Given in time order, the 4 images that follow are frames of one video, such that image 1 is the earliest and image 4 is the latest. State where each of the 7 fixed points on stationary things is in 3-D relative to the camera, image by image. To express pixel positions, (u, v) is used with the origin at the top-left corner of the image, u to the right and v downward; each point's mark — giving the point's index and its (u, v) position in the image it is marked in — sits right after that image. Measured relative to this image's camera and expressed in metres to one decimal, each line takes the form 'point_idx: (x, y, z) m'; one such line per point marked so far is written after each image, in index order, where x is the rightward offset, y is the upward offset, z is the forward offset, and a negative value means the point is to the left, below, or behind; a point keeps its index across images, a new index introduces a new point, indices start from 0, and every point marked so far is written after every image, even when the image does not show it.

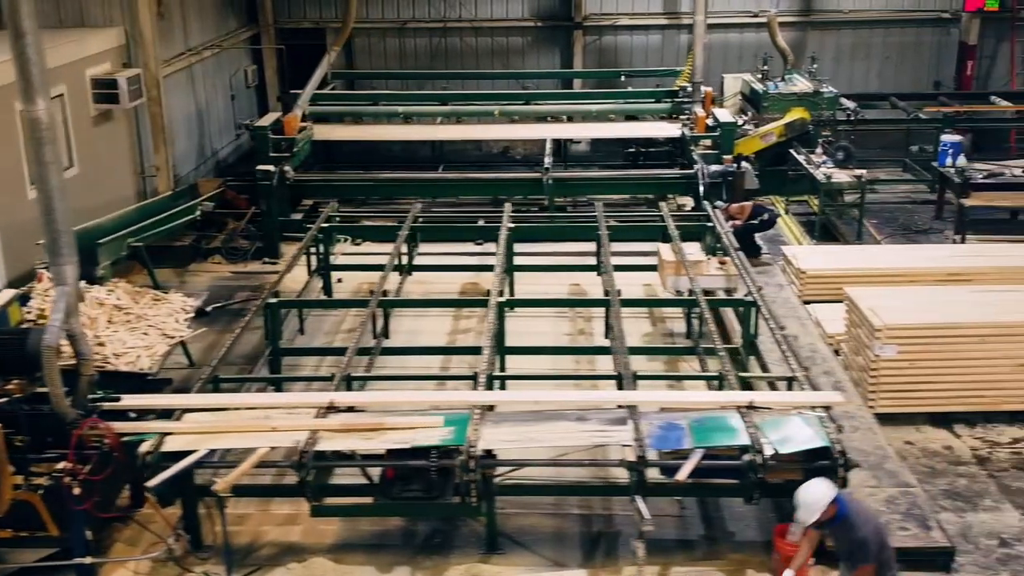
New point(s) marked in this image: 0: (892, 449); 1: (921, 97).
0: (+1.5, -0.6, +6.7) m
1: (+3.8, +1.8, +15.4) m
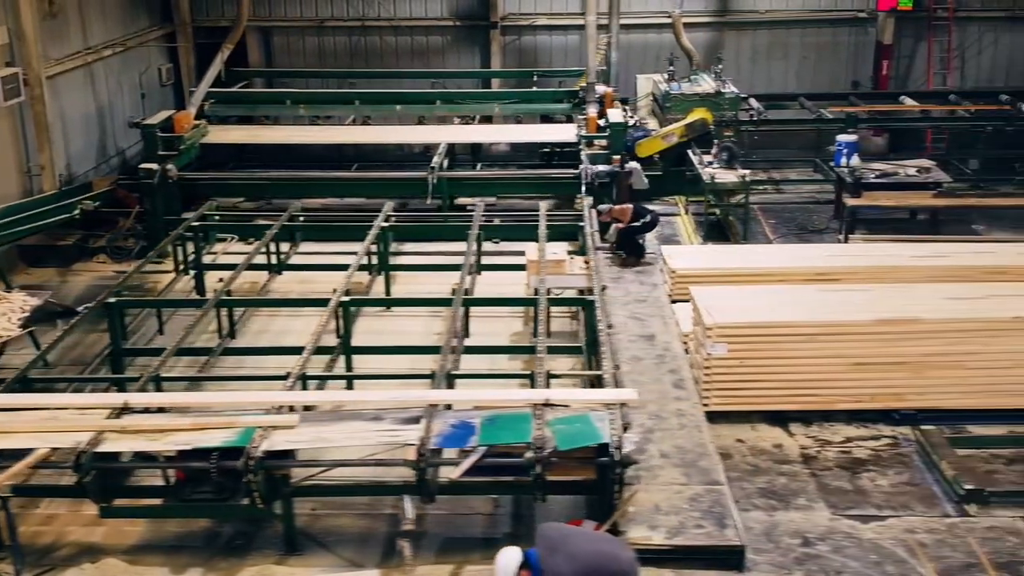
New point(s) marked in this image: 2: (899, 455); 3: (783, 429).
0: (+0.8, -0.6, +6.7) m
1: (+2.9, +1.8, +15.5) m
2: (+1.6, -0.7, +6.8) m
3: (+1.2, -0.6, +7.2) m
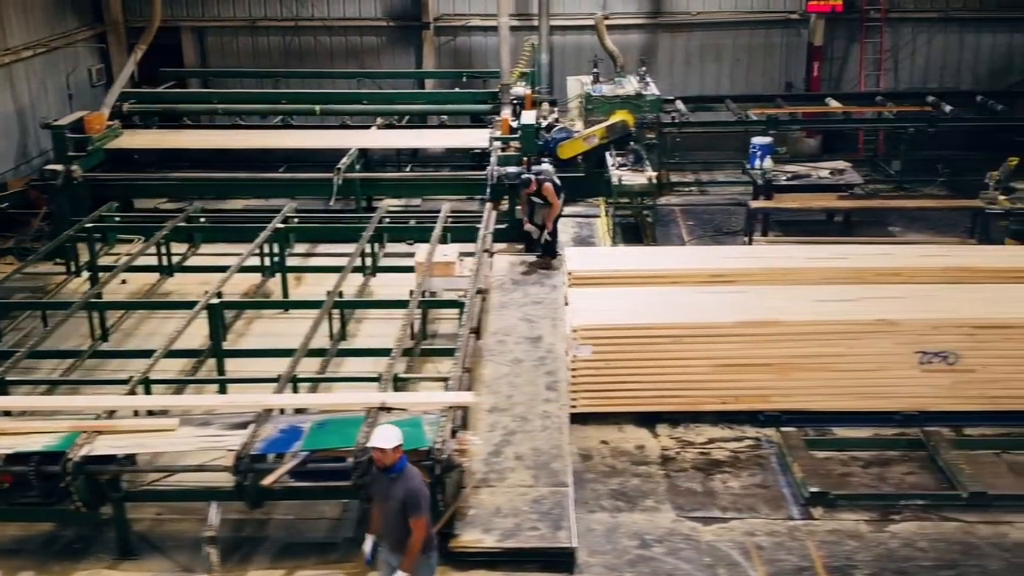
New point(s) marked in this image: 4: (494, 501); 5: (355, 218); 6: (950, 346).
0: (+0.2, -0.7, +6.7) m
1: (+2.3, +1.8, +15.5) m
2: (+1.0, -0.7, +6.9) m
3: (+0.6, -0.6, +7.3) m
4: (-0.1, -0.8, +5.9) m
5: (-1.0, +0.4, +10.2) m
6: (+1.9, -0.2, +7.1) m
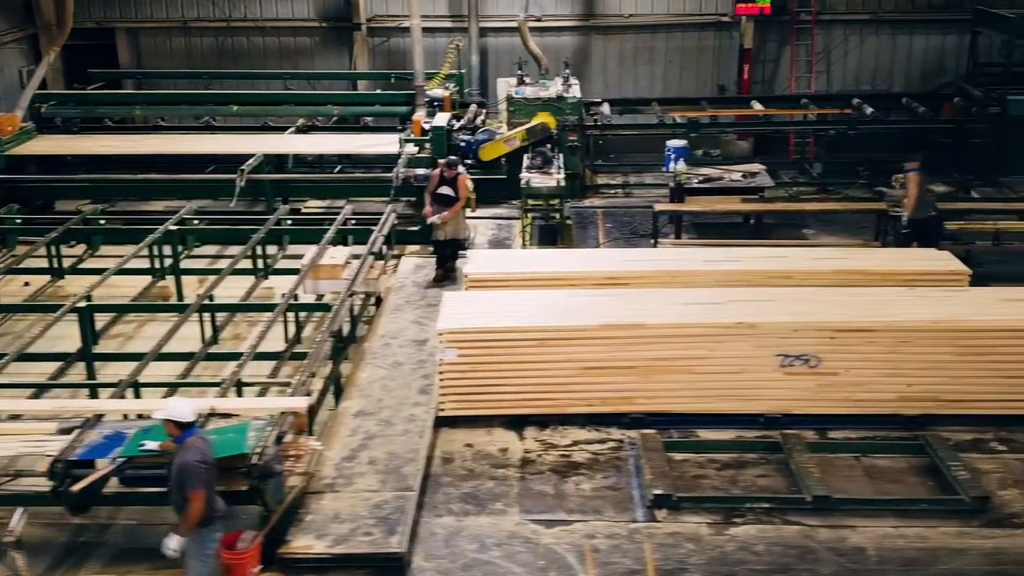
0: (-0.3, -0.7, +6.8) m
1: (+1.6, +1.7, +15.6) m
2: (+0.4, -0.7, +6.9) m
3: (0.0, -0.6, +7.3) m
4: (-0.6, -0.8, +6.0) m
5: (-1.6, +0.4, +10.2) m
6: (+1.3, -0.3, +7.2) m
